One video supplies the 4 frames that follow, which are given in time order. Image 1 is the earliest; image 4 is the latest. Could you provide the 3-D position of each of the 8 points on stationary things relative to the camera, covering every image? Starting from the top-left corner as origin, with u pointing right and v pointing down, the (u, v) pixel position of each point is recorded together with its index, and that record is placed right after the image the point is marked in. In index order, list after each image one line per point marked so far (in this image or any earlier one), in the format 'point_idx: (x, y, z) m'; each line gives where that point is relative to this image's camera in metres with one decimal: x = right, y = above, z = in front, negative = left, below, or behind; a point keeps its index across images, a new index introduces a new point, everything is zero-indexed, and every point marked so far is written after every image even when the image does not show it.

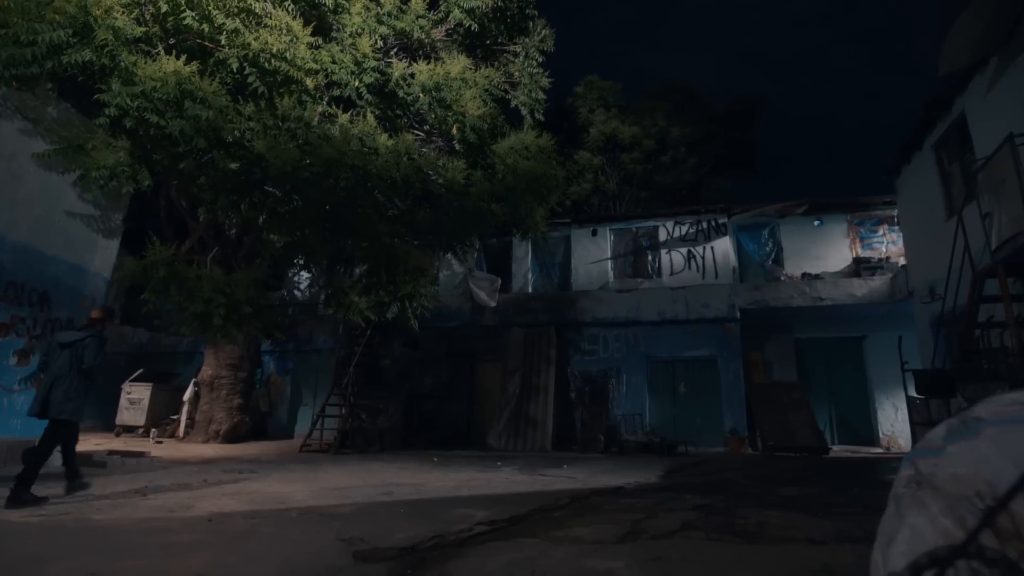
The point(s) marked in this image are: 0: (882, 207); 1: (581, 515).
0: (+7.0, +1.5, +12.5) m
1: (+0.6, -2.1, +6.2) m
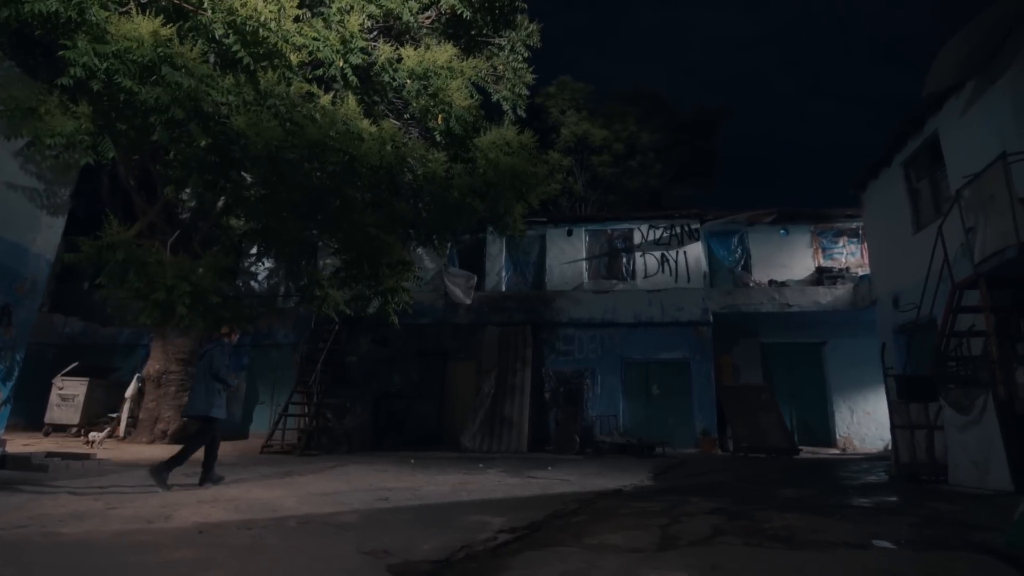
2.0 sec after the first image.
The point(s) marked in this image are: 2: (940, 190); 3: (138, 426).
0: (+6.5, +1.4, +13.1) m
1: (+0.8, -2.1, +6.1) m
2: (+6.1, +1.4, +9.4) m
3: (-6.7, -2.5, +11.9) m
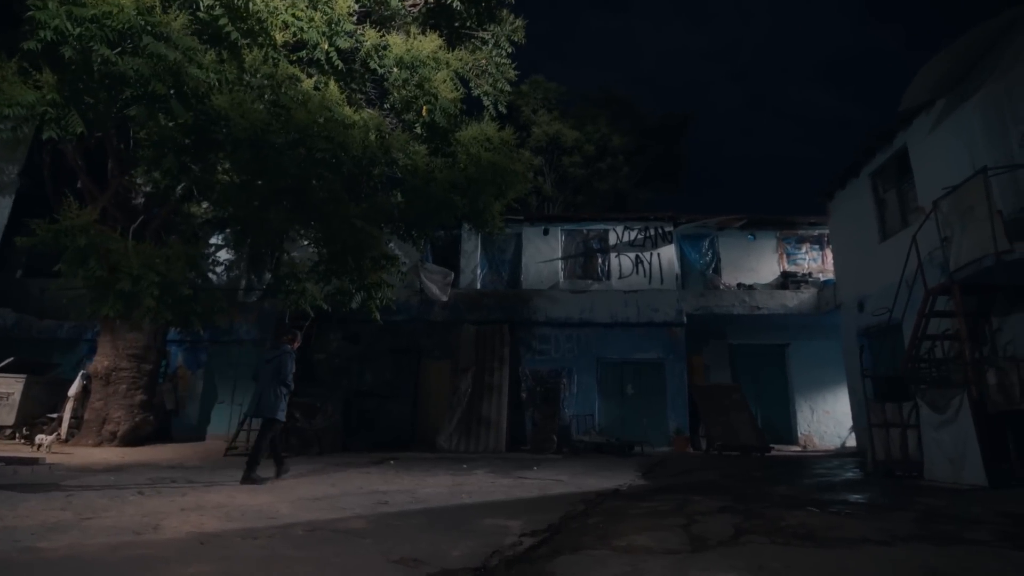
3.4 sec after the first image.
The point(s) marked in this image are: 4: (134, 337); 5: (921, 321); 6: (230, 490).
0: (+6.0, +1.3, +13.6) m
1: (+0.9, -2.1, +6.0) m
2: (+5.9, +1.3, +9.9) m
3: (-7.1, -2.3, +11.0) m
4: (-6.4, -0.8, +11.2) m
5: (+5.2, -0.4, +8.4) m
6: (-3.1, -2.2, +7.4) m
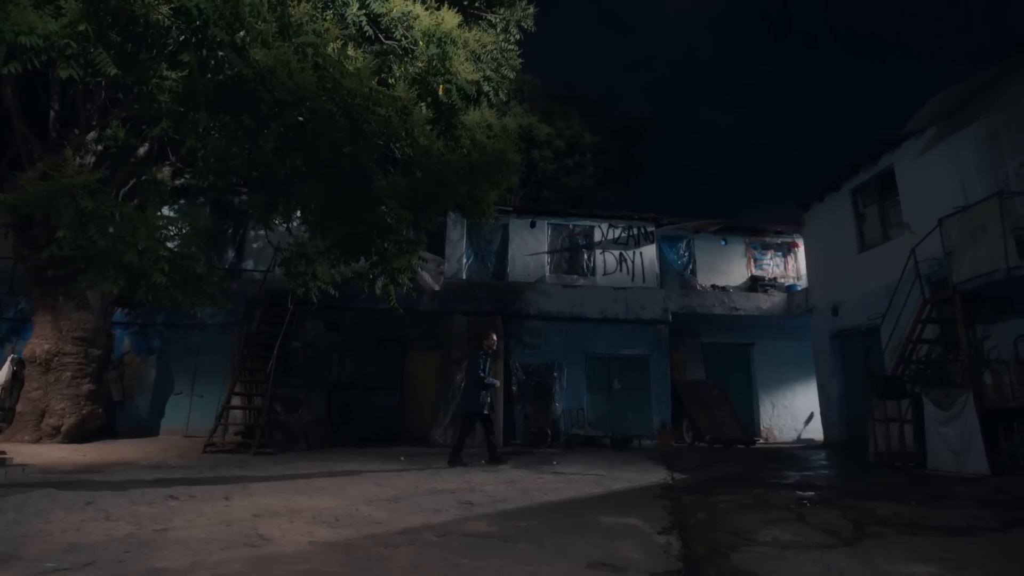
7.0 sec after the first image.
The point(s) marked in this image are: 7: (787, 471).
0: (+5.5, +1.2, +14.5) m
1: (+1.9, -2.1, +6.1) m
2: (+6.2, +1.2, +10.9) m
3: (-7.0, -1.9, +9.3) m
4: (-6.2, -0.4, +9.6) m
5: (+5.7, -0.5, +9.2) m
6: (-2.3, -2.0, +6.5) m
7: (+3.7, -2.5, +8.9) m
